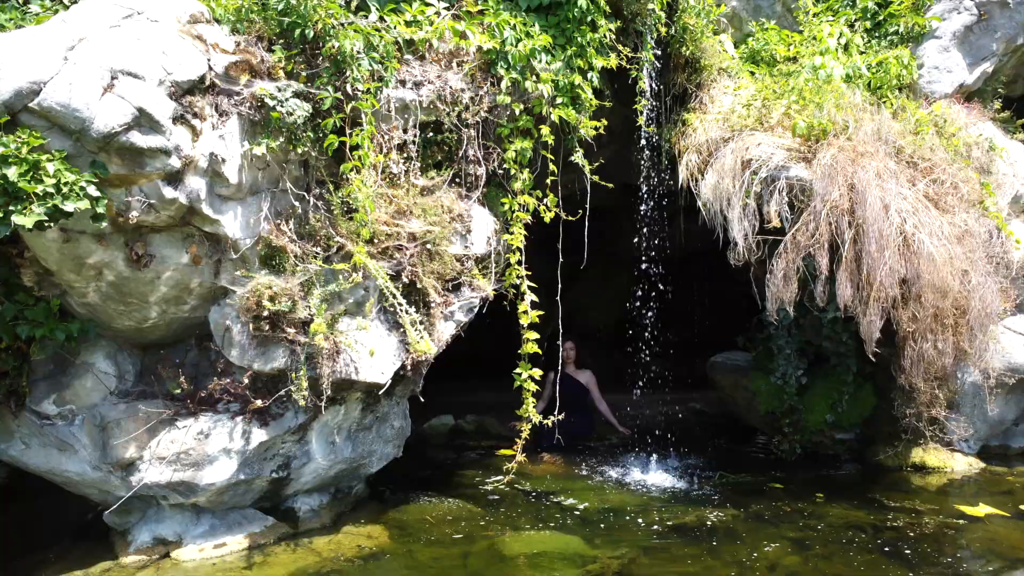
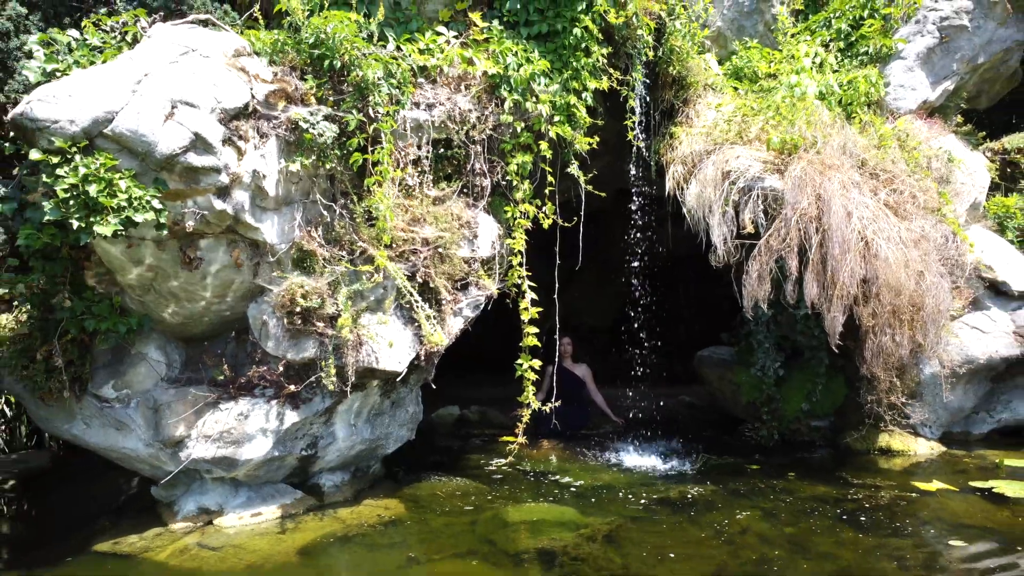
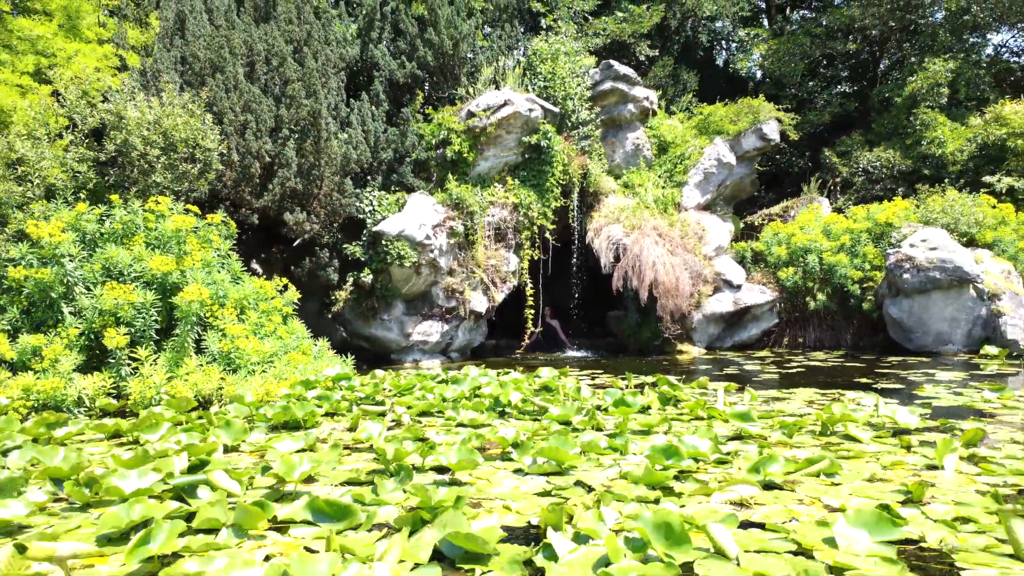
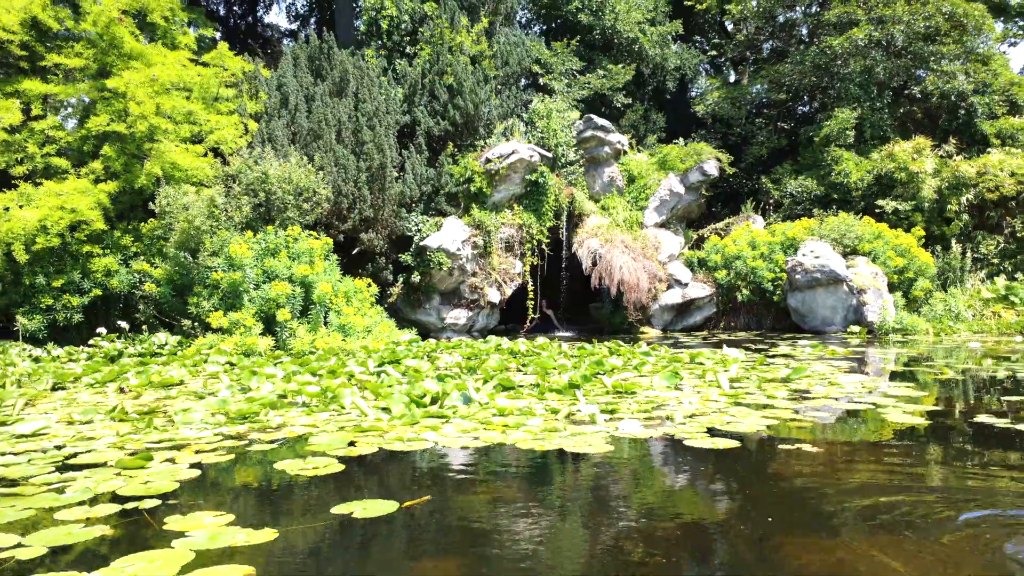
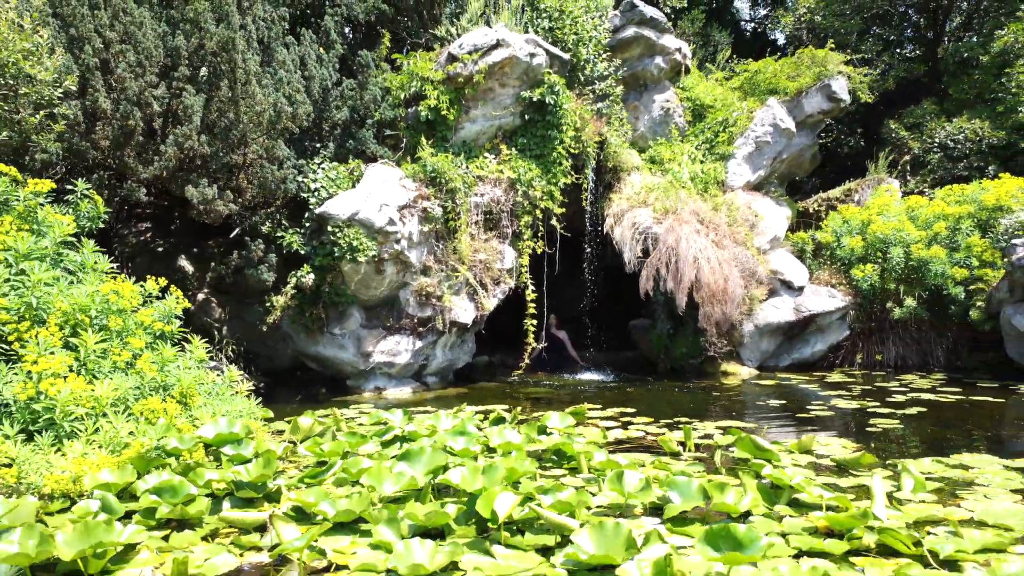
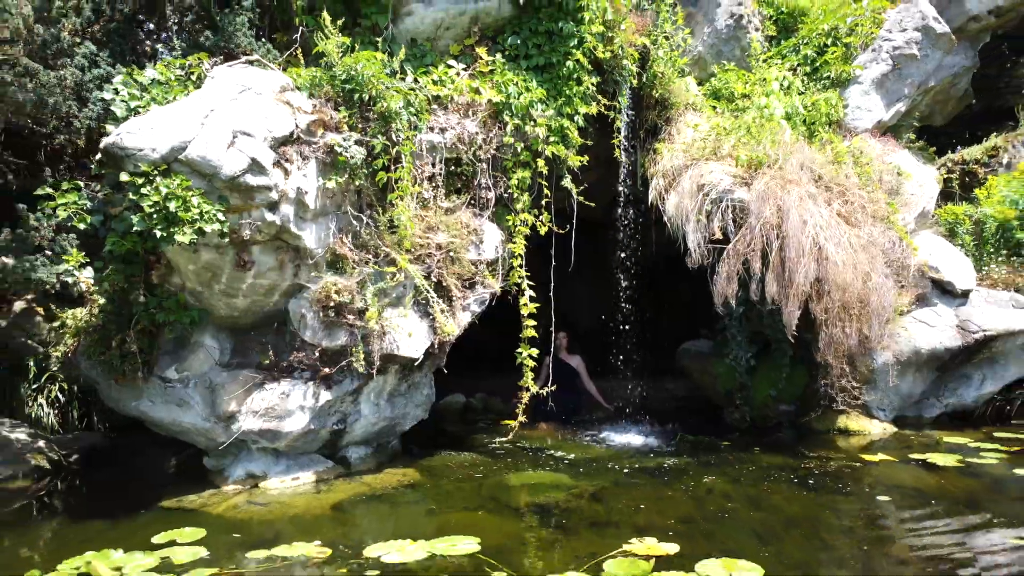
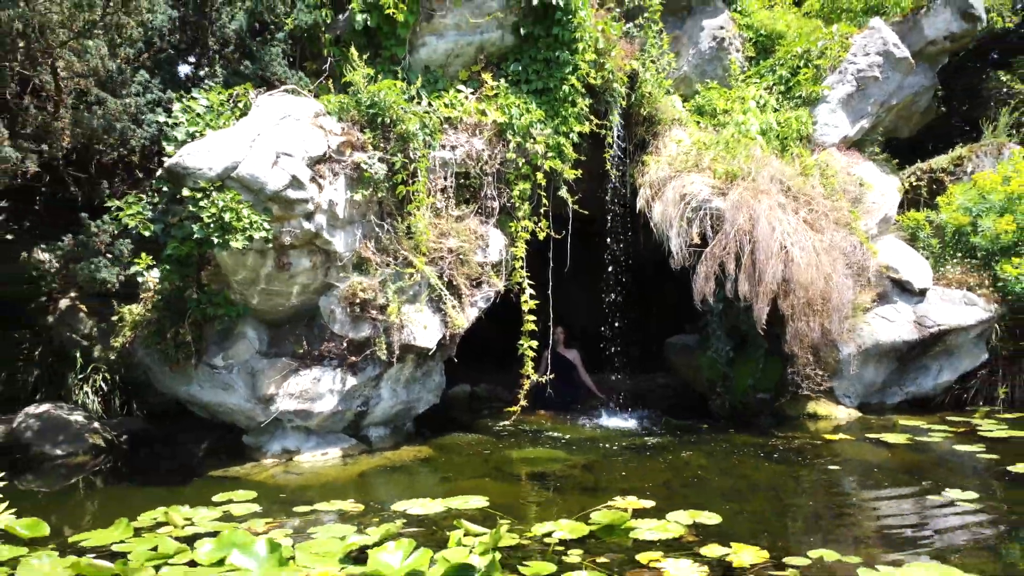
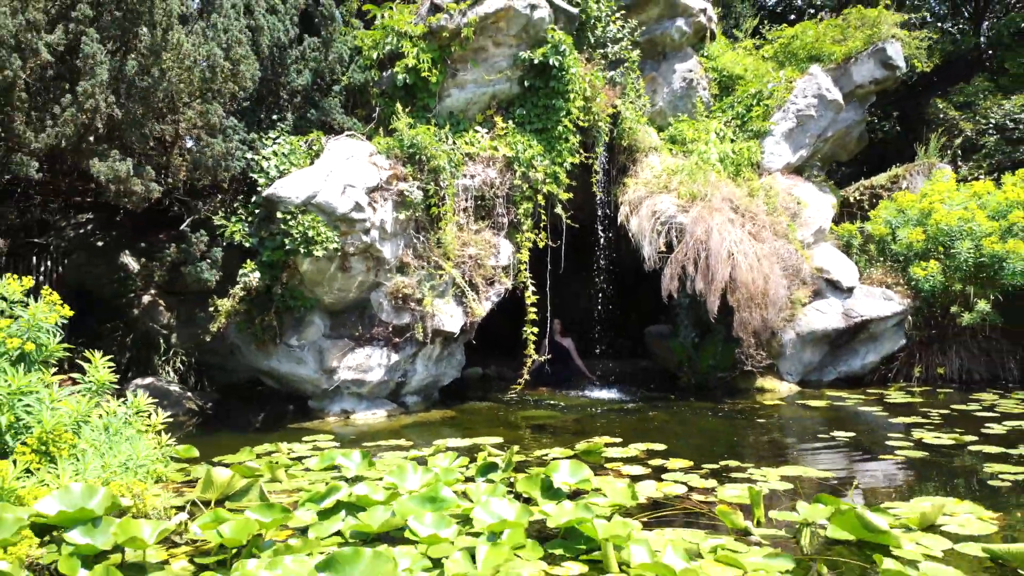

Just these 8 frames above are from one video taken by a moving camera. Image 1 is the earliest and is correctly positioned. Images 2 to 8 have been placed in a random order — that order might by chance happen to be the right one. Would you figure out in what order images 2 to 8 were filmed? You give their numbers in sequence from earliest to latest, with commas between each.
2, 6, 7, 8, 5, 3, 4
